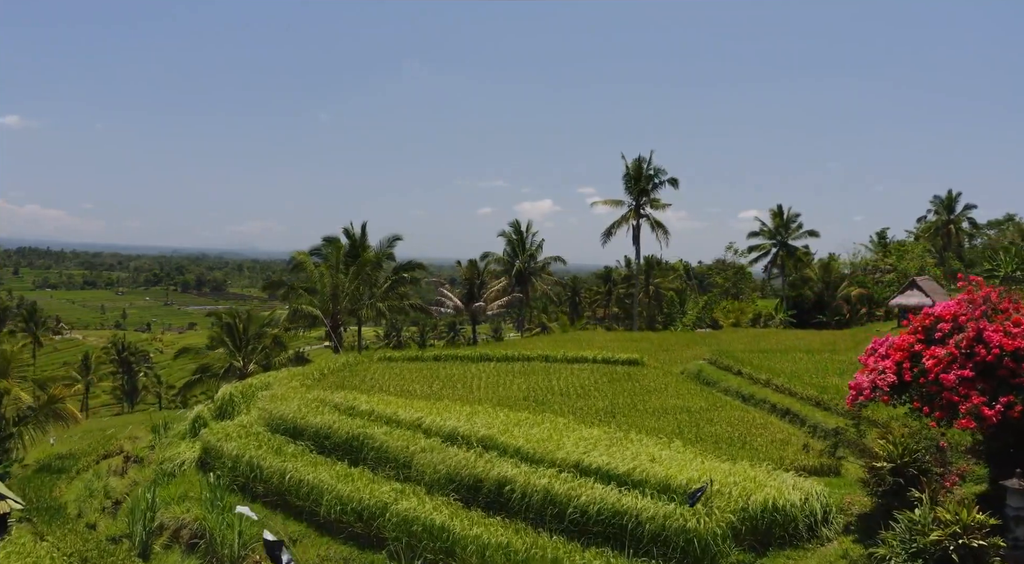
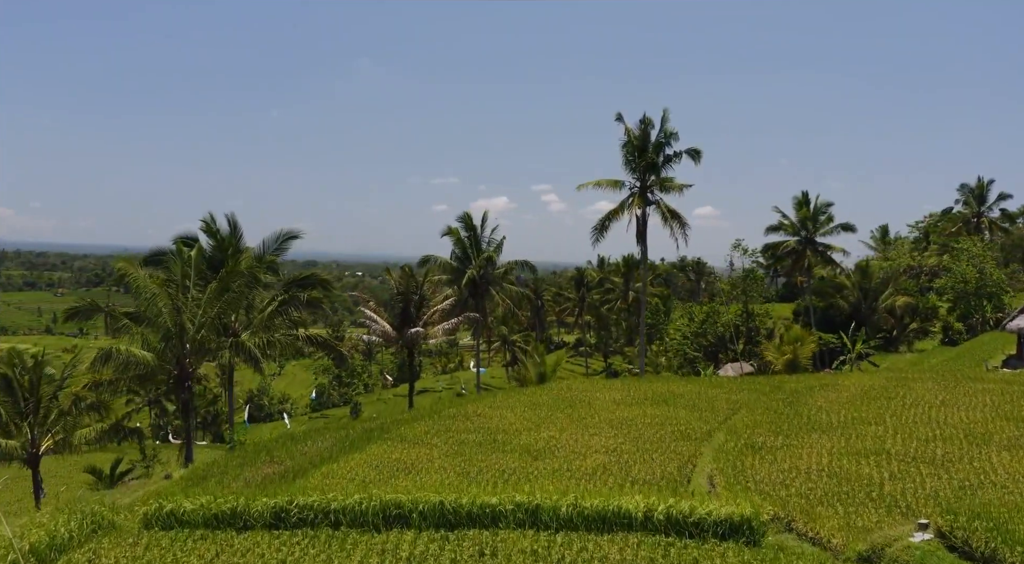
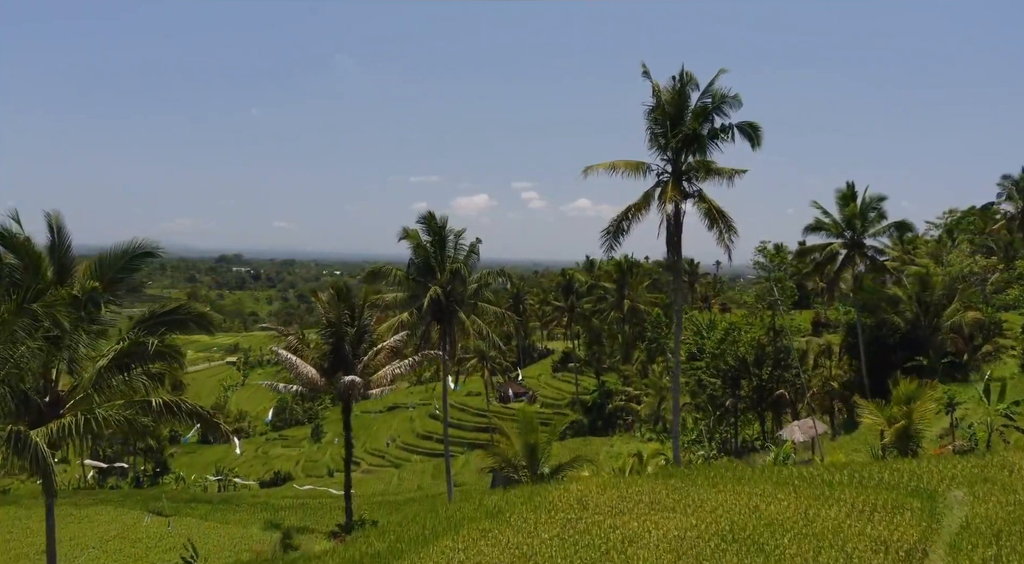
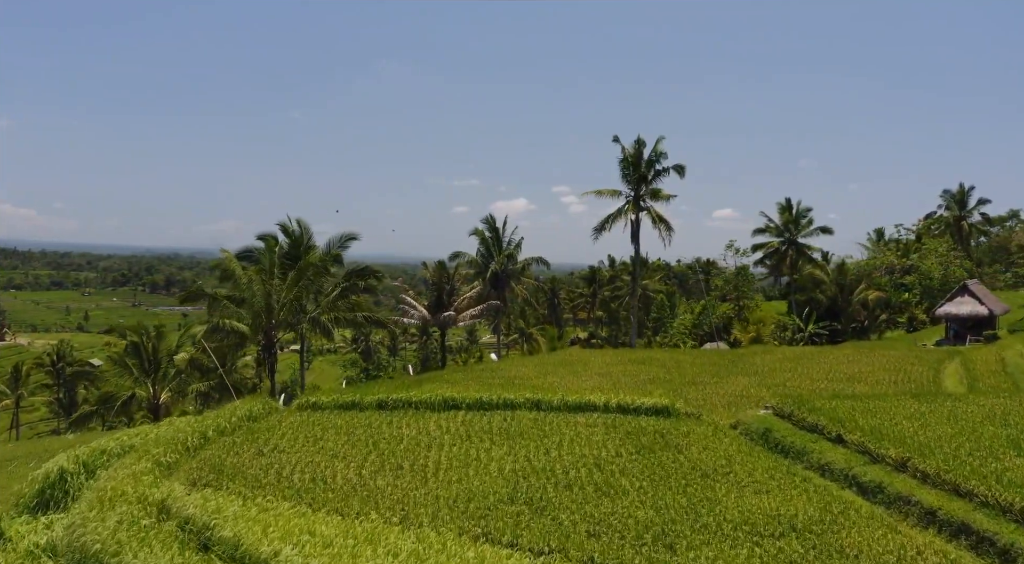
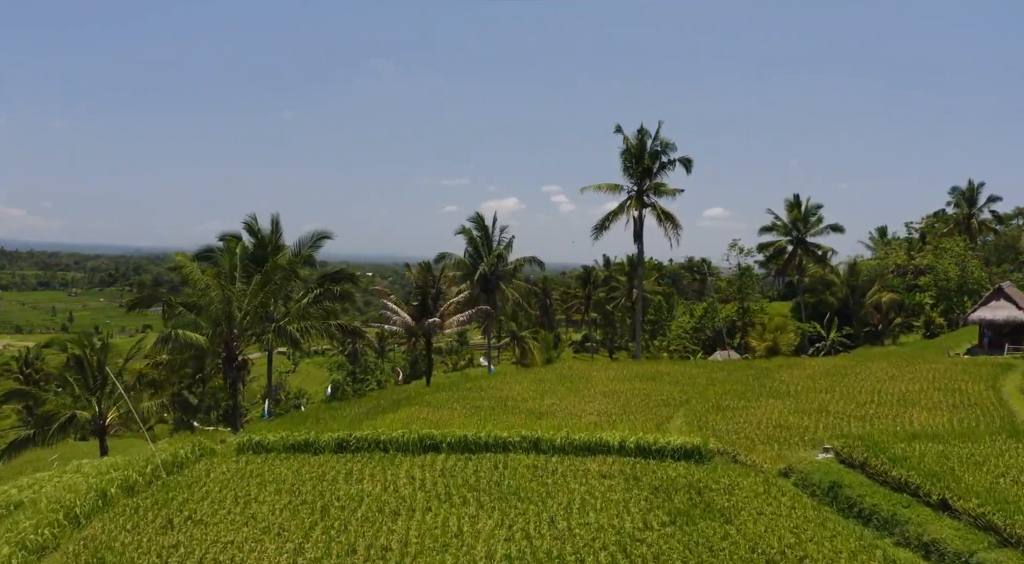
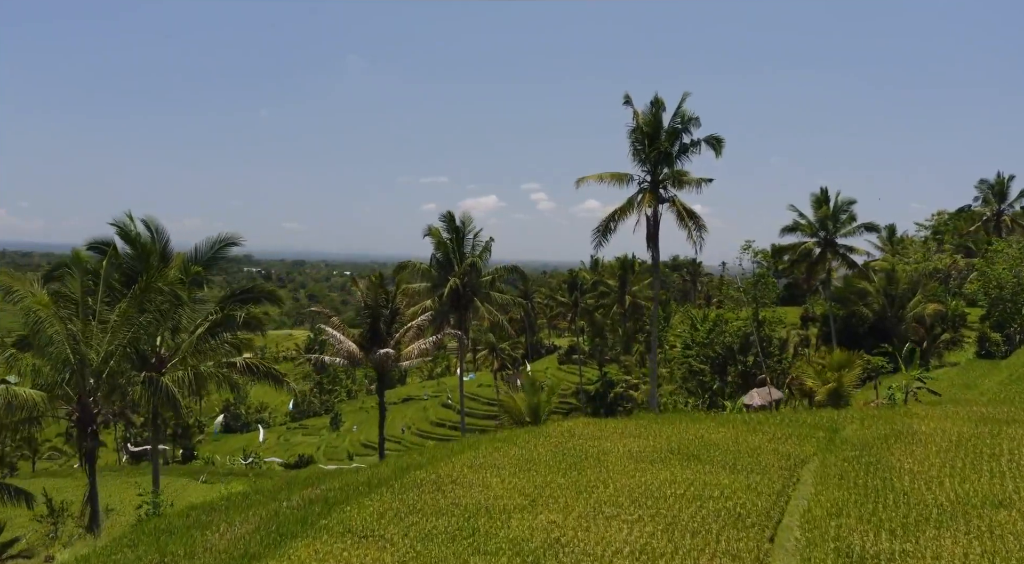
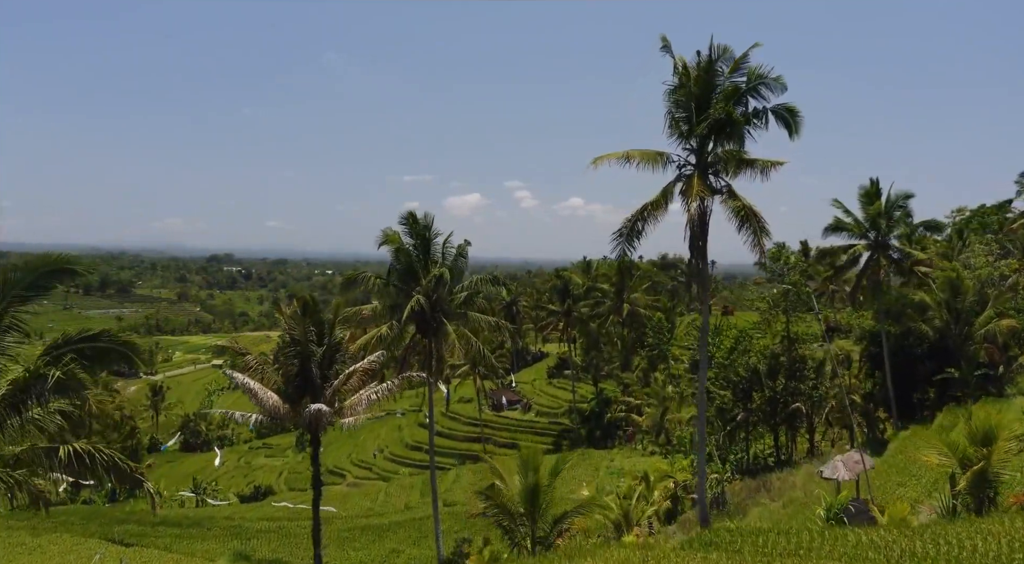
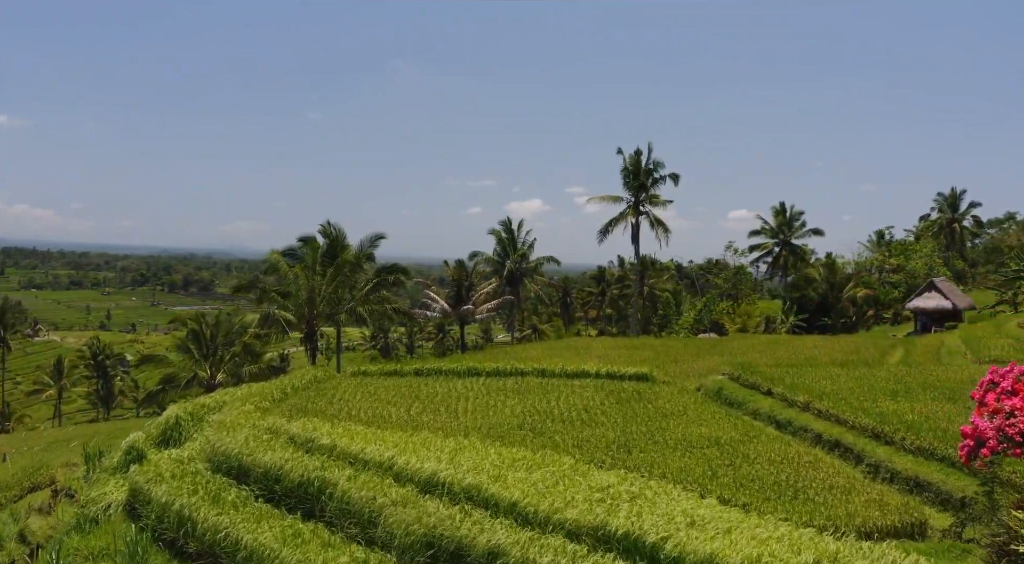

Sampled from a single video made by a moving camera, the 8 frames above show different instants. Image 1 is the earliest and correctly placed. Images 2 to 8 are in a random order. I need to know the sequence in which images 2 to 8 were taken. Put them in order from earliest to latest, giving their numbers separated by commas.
8, 4, 5, 2, 6, 3, 7
